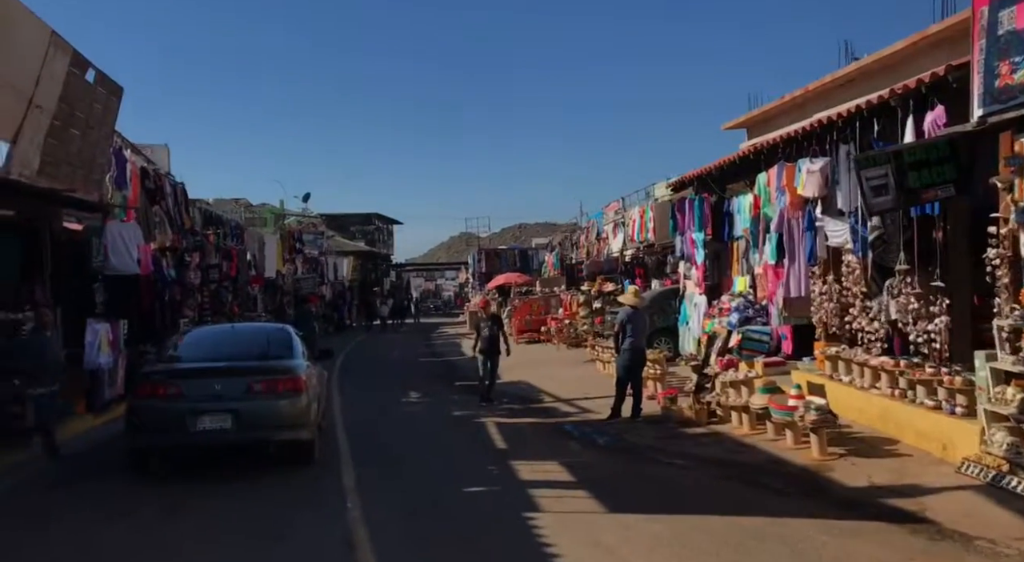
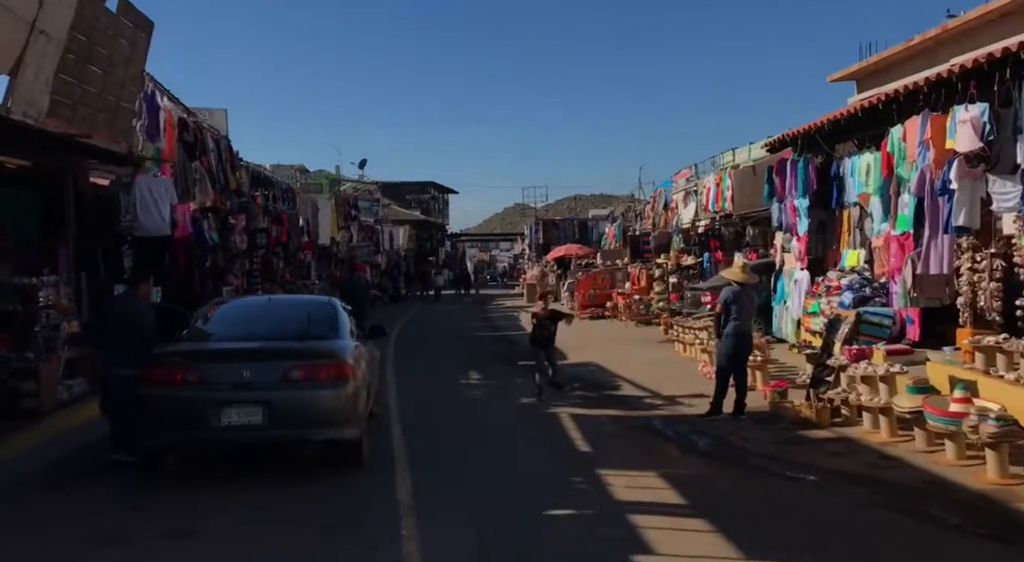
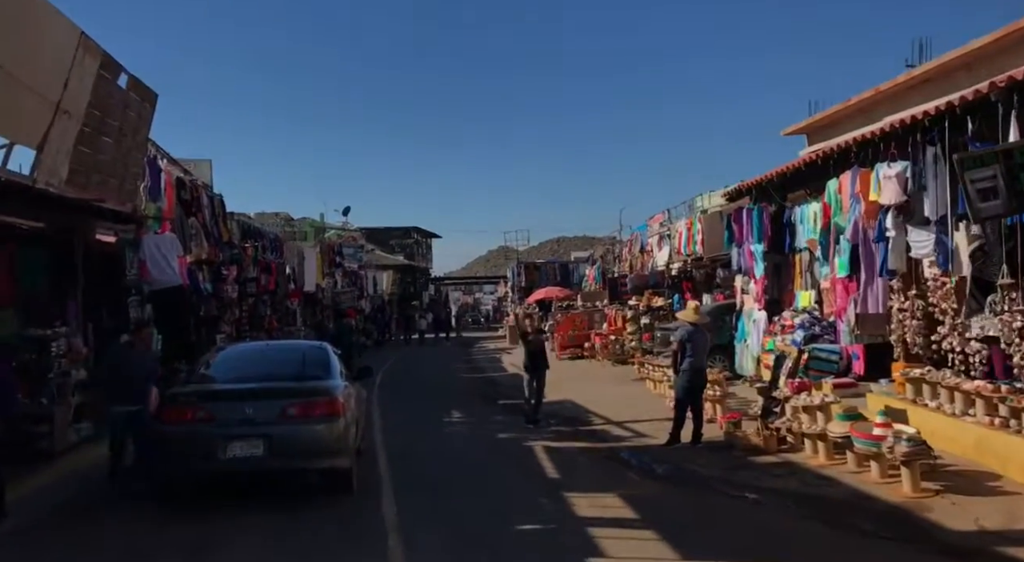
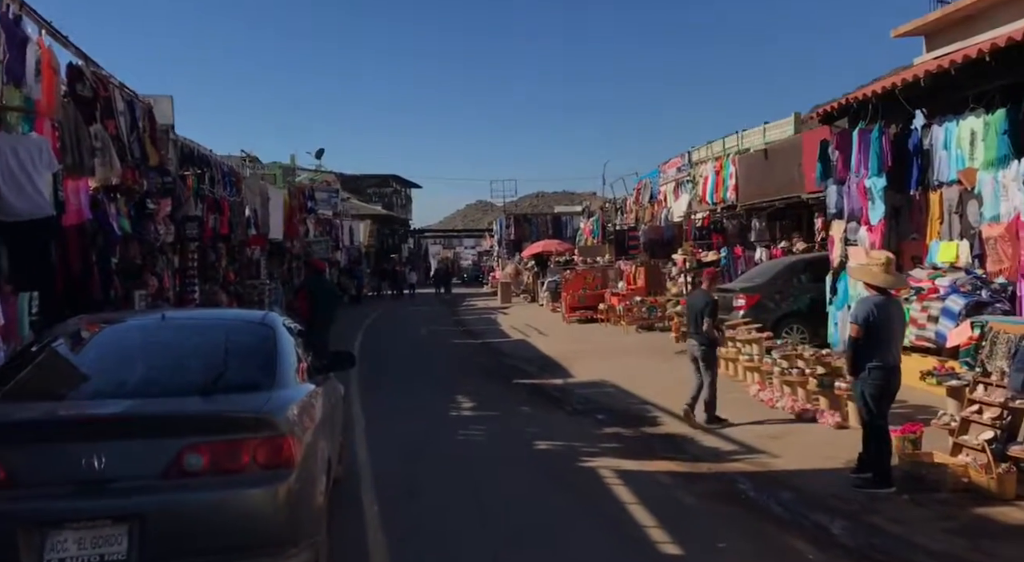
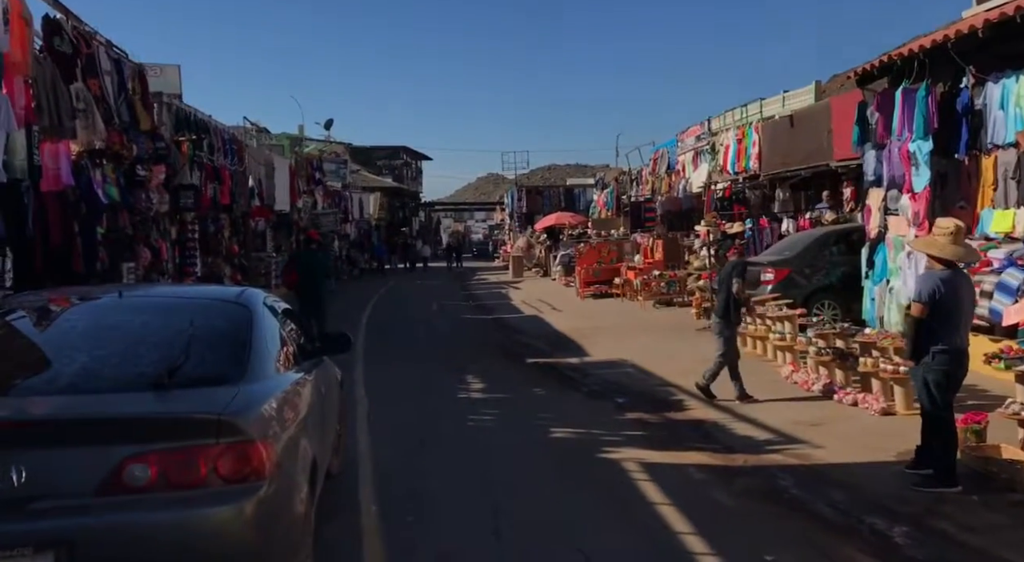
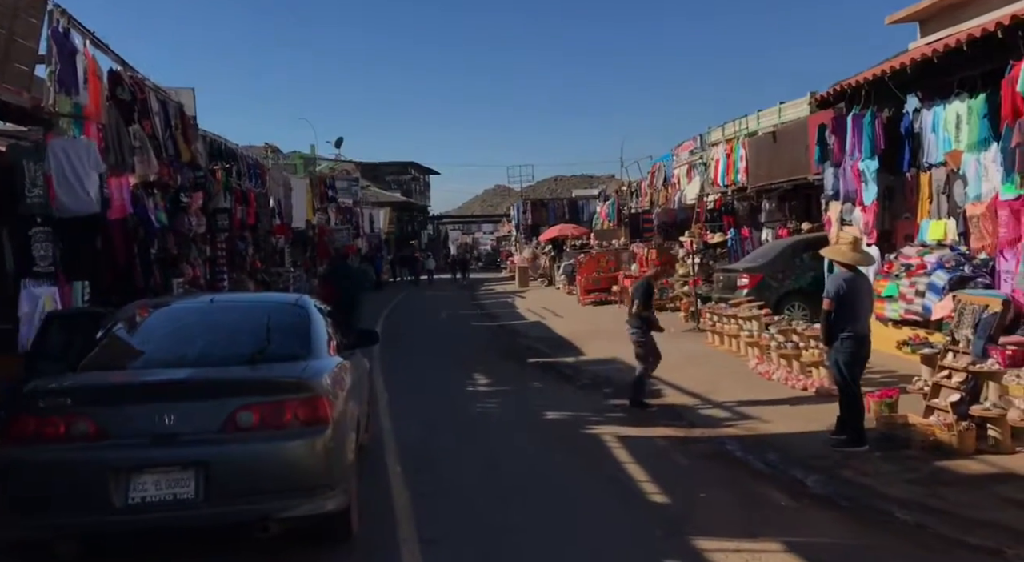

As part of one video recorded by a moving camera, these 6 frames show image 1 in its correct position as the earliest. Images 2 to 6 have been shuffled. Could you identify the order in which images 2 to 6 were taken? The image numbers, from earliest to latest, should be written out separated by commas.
3, 2, 6, 4, 5
